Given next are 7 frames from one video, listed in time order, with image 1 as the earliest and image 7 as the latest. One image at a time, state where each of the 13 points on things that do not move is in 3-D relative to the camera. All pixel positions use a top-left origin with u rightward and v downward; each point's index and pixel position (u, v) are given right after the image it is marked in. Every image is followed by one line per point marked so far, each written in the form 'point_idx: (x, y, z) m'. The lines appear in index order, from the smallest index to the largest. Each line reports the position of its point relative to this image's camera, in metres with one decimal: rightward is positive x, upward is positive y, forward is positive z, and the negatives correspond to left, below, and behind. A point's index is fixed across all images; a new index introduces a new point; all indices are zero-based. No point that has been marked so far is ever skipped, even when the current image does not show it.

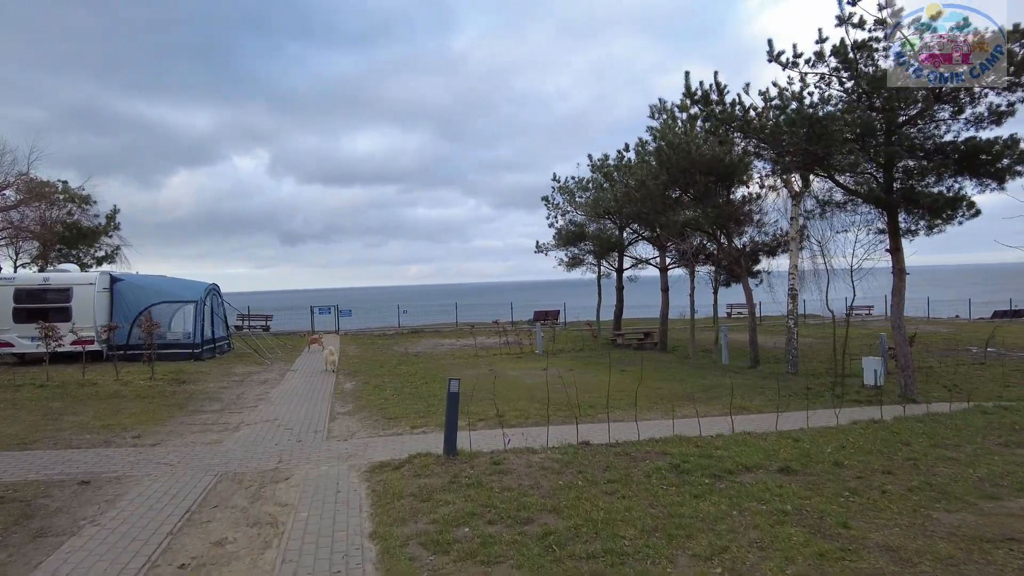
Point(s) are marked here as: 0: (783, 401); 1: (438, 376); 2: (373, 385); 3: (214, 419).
0: (+4.2, -1.8, +10.1) m
1: (-1.6, -1.9, +13.7) m
2: (-2.6, -1.8, +12.0) m
3: (-4.0, -1.8, +8.7) m
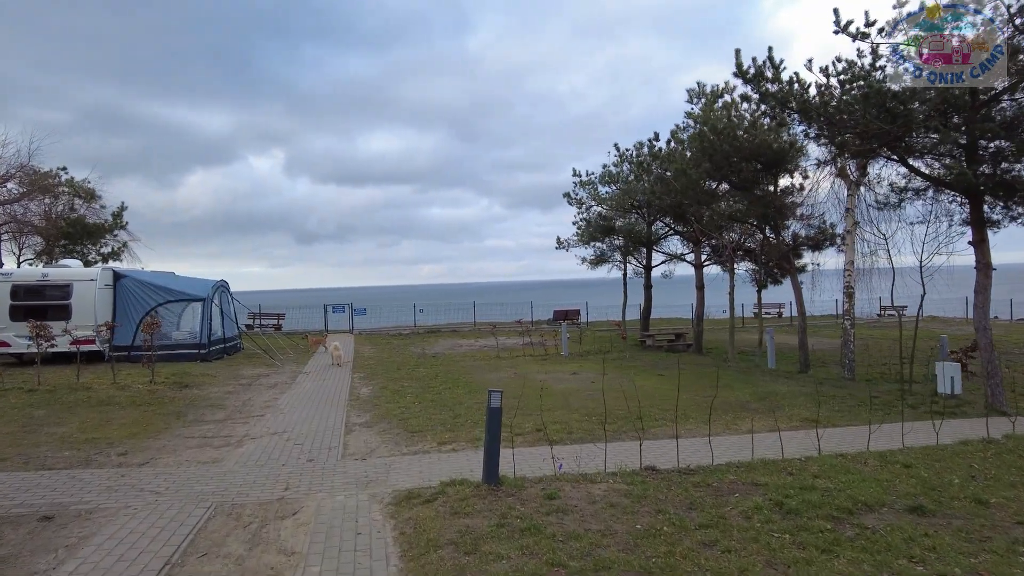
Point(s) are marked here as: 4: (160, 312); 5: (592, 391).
0: (+4.7, -1.7, +9.0) m
1: (-1.0, -1.8, +12.7) m
2: (-2.0, -1.8, +11.0) m
3: (-3.5, -1.7, +7.7) m
4: (-8.4, -0.5, +15.6) m
5: (+1.4, -1.8, +11.3) m
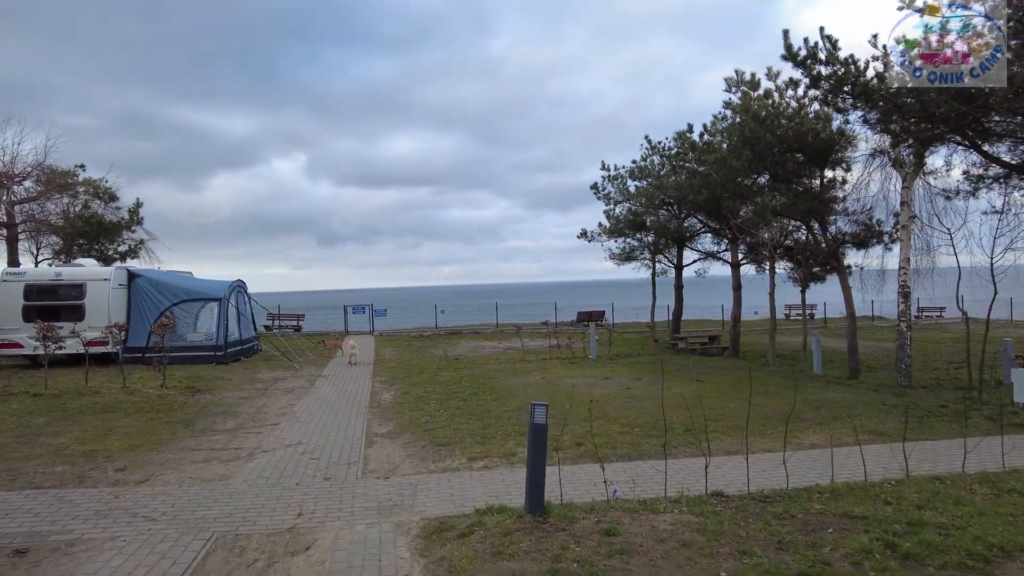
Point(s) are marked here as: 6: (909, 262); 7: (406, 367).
0: (+5.2, -1.7, +8.1) m
1: (-0.5, -1.8, +12.0) m
2: (-1.6, -1.7, +10.3) m
3: (-3.1, -1.7, +7.1) m
4: (-7.8, -0.5, +15.1) m
5: (+1.9, -1.8, +10.5) m
6: (+7.3, +0.5, +11.9) m
7: (-2.5, -1.8, +15.1) m
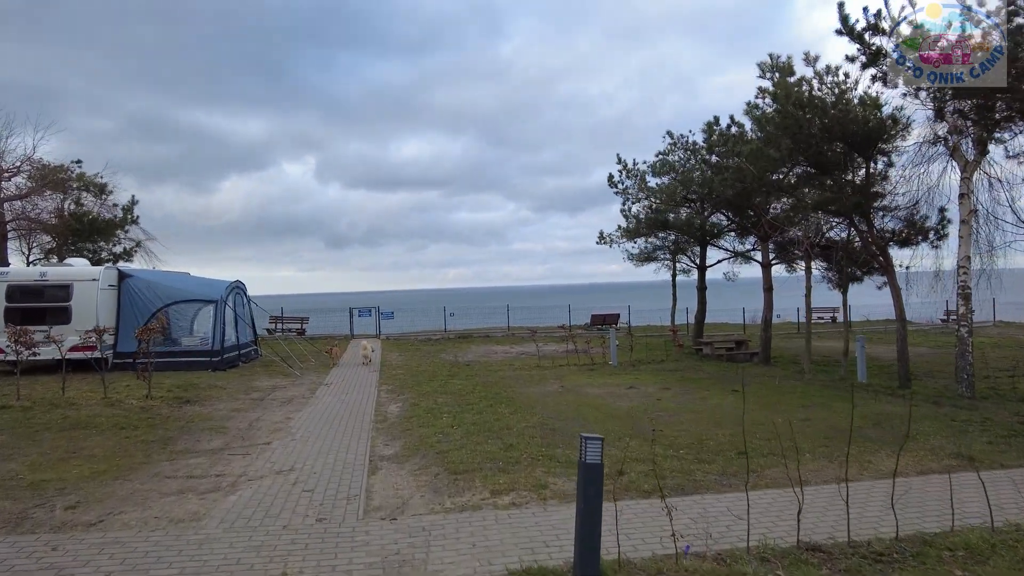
0: (+5.4, -1.7, +7.0) m
1: (-0.1, -1.8, +10.9) m
2: (-1.3, -1.7, +9.3) m
3: (-2.9, -1.7, +6.1) m
4: (-7.5, -0.6, +14.1) m
5: (+2.2, -1.8, +9.5) m
6: (+7.6, +0.5, +10.8) m
7: (-2.1, -1.9, +14.0) m
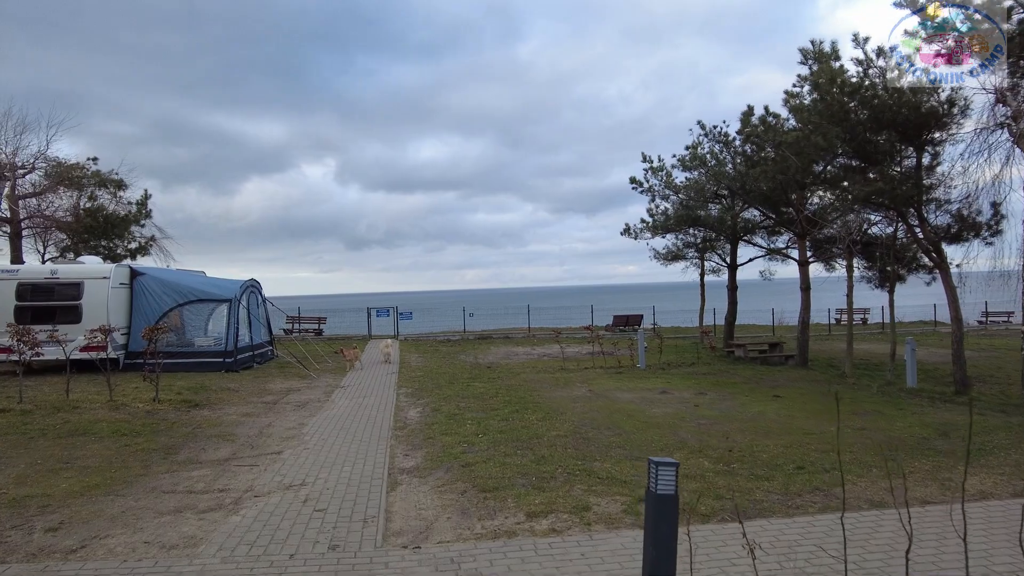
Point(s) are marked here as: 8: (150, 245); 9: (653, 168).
0: (+5.7, -1.7, +6.2) m
1: (+0.3, -1.8, +10.3) m
2: (-0.9, -1.7, +8.7) m
3: (-2.6, -1.6, +5.5) m
4: (-7.0, -0.5, +13.7) m
5: (+2.6, -1.8, +8.8) m
6: (+8.0, +0.5, +10.0) m
7: (-1.6, -1.8, +13.5) m
8: (-10.7, +1.2, +19.0) m
9: (+4.1, +3.5, +18.7) m
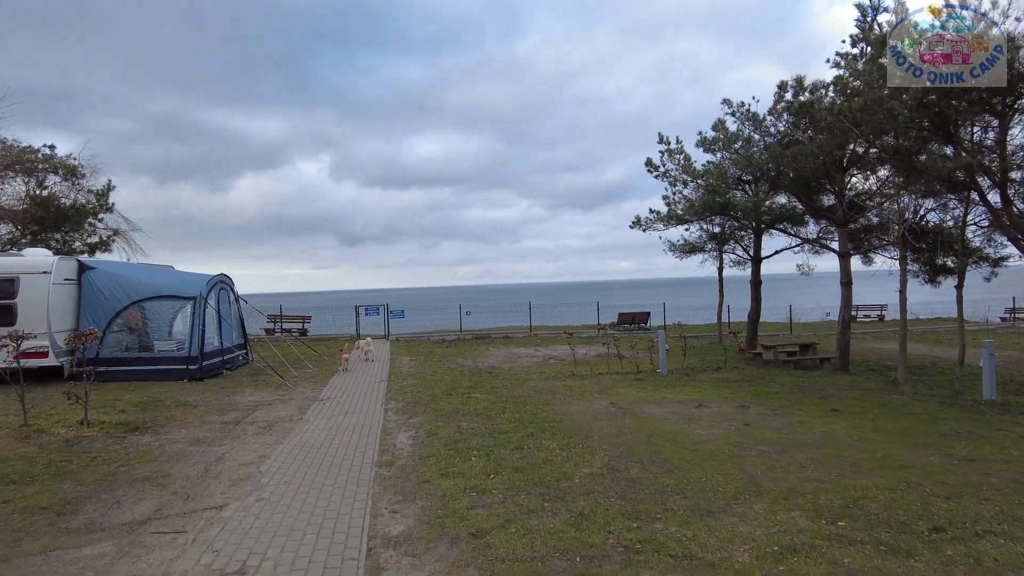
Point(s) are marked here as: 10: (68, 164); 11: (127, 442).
0: (+5.9, -1.6, +4.6) m
1: (+0.4, -1.7, +8.6) m
2: (-0.7, -1.7, +7.0) m
3: (-2.4, -1.6, +3.8) m
4: (-6.8, -0.5, +11.9) m
5: (+2.8, -1.7, +7.1) m
6: (+8.2, +0.6, +8.3) m
7: (-1.5, -1.8, +11.7) m
8: (-10.6, +1.3, +17.2) m
9: (+4.1, +3.6, +17.0) m
10: (-11.4, +3.2, +16.6) m
11: (-4.1, -1.6, +6.9) m
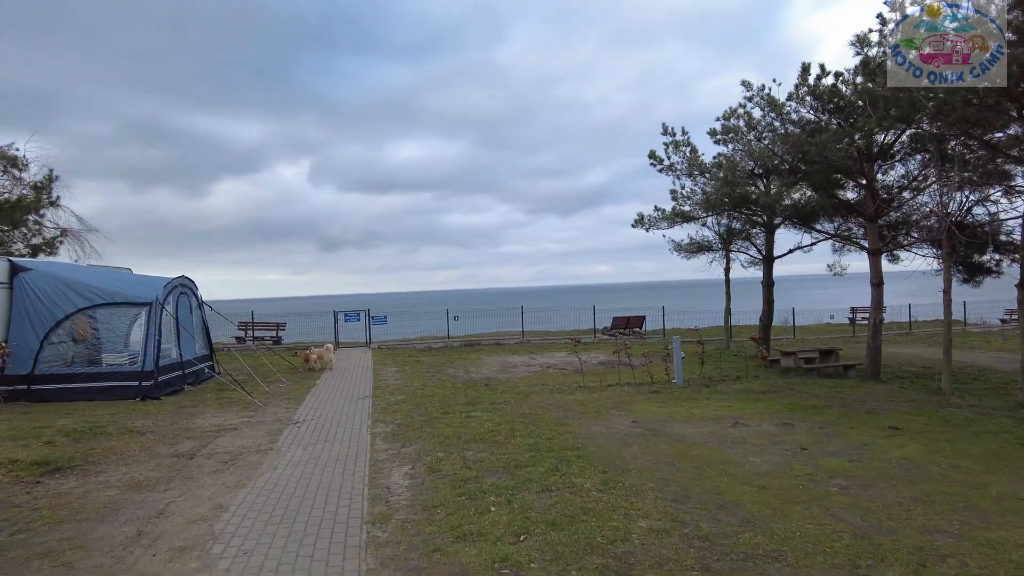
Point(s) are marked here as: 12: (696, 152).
0: (+6.2, -1.6, +3.4) m
1: (+0.6, -1.7, +7.2) m
2: (-0.5, -1.7, +5.6) m
3: (-2.1, -1.6, +2.3) m
4: (-6.8, -0.5, +10.3) m
5: (+3.0, -1.7, +5.8) m
6: (+8.3, +0.6, +7.2) m
7: (-1.5, -1.8, +10.3) m
8: (-10.8, +1.2, +15.5) m
9: (+4.0, +3.5, +15.8) m
10: (-11.5, +3.1, +14.9) m
11: (-3.9, -1.7, +5.3) m
12: (+4.4, +3.2, +15.2) m
